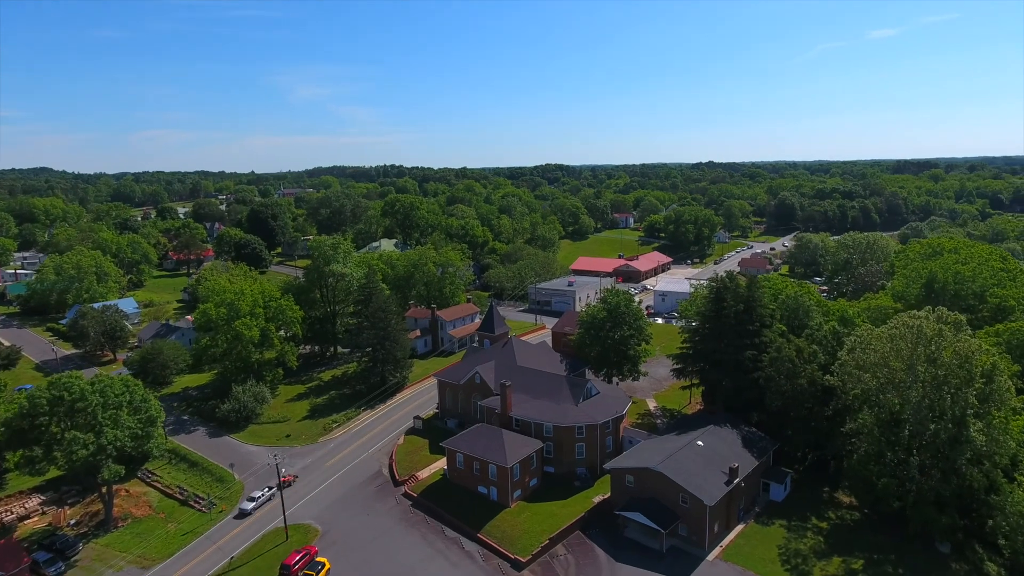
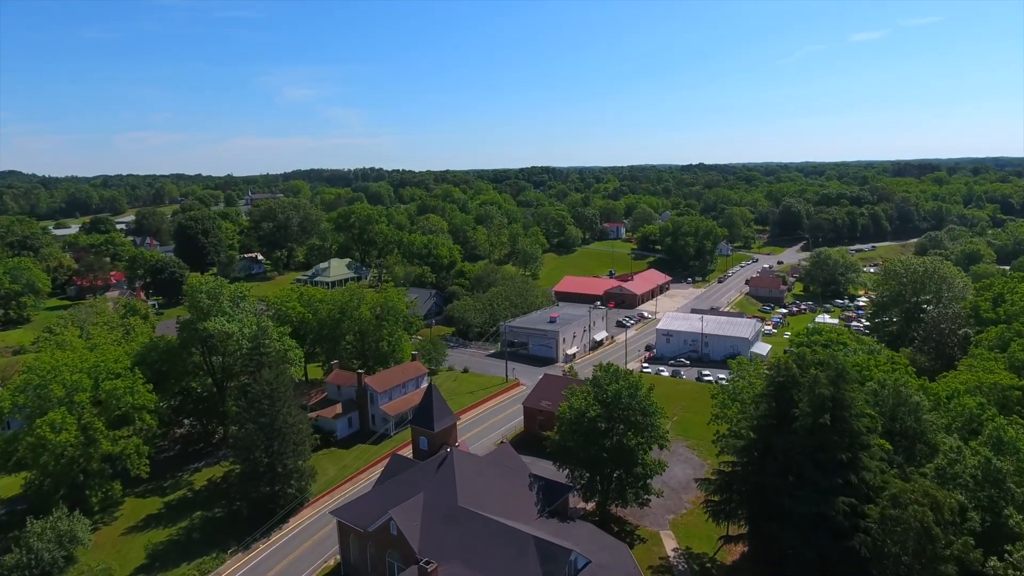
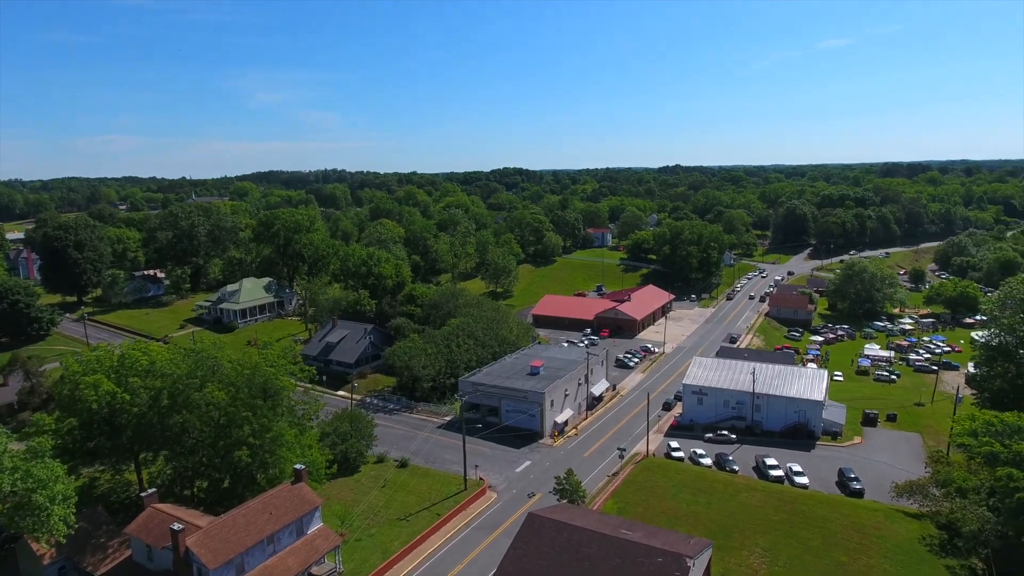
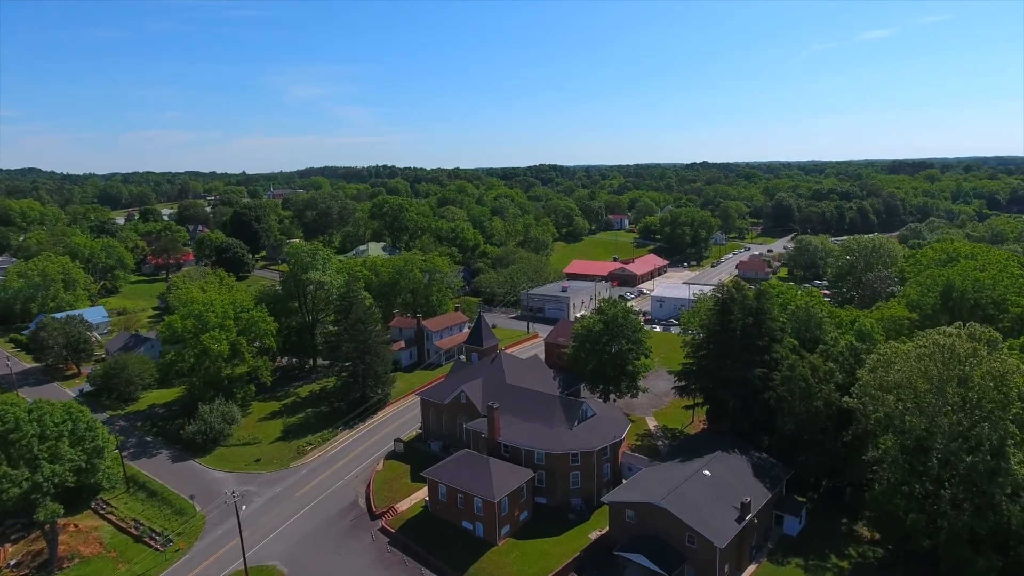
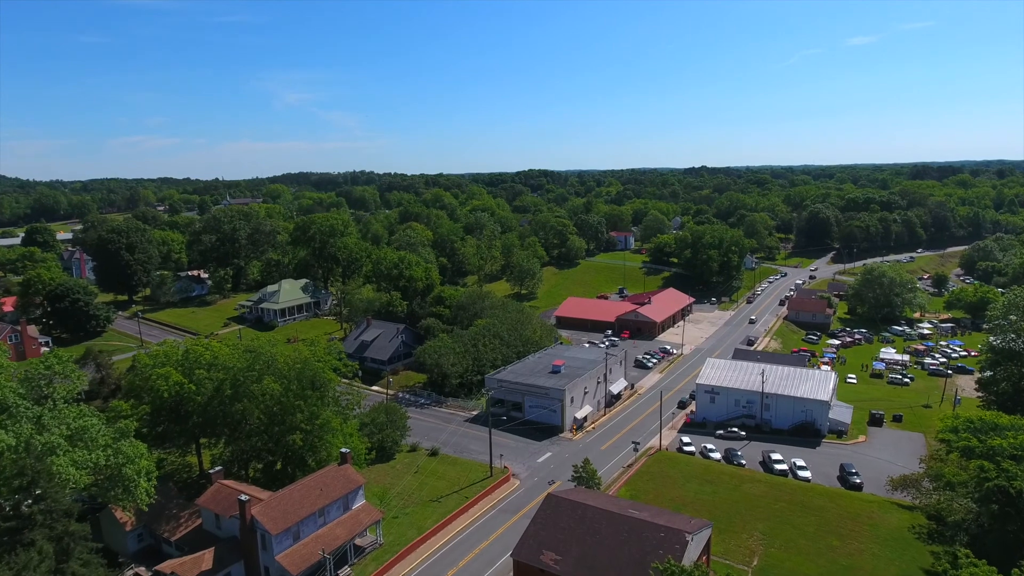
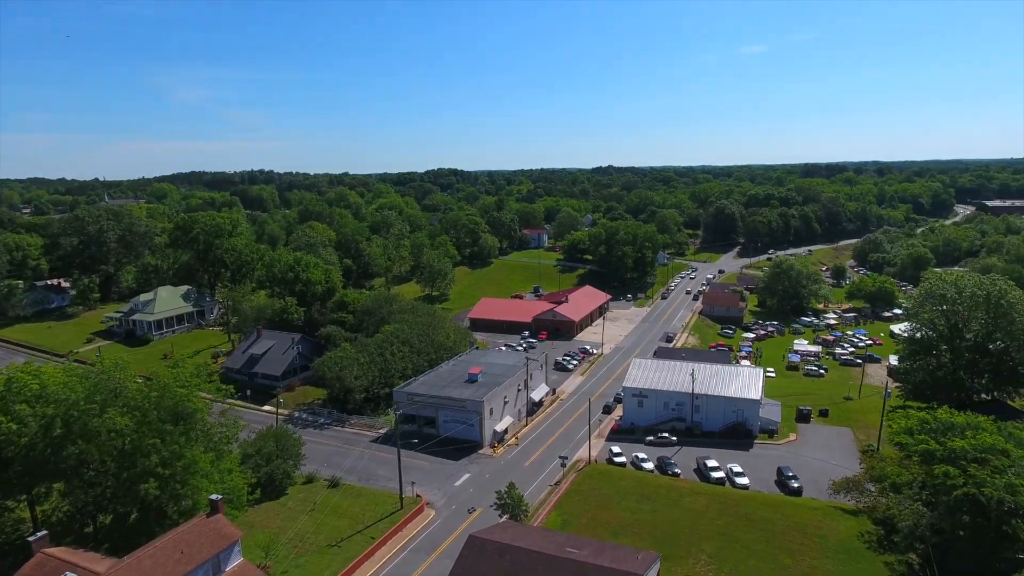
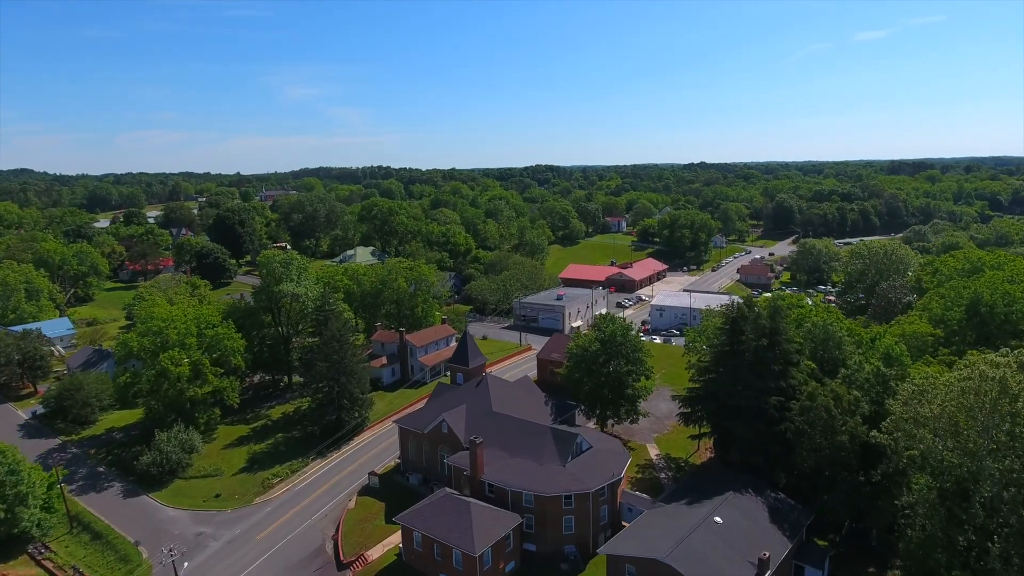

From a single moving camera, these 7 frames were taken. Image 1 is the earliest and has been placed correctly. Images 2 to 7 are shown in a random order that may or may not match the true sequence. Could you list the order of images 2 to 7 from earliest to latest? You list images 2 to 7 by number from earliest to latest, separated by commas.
4, 7, 2, 5, 3, 6
